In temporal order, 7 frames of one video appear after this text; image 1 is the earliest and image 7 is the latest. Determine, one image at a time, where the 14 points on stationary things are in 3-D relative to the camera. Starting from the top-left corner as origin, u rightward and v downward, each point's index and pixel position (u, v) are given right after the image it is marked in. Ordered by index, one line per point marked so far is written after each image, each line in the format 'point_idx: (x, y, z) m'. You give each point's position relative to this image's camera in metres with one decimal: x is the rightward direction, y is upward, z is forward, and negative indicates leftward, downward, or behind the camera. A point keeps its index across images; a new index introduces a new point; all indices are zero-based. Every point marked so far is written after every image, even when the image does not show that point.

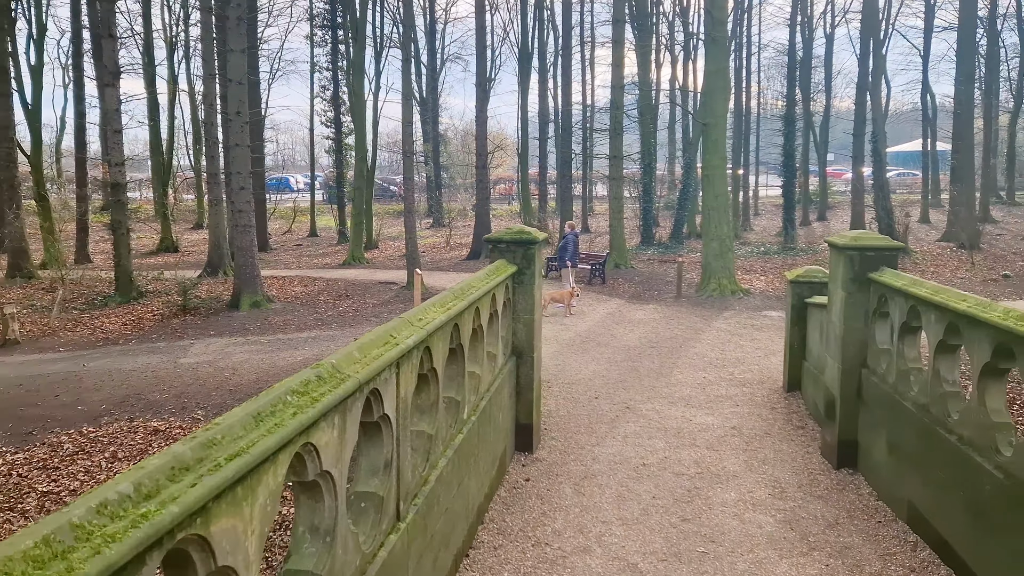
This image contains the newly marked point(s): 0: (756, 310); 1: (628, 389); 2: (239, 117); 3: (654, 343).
0: (+4.5, -0.4, +15.1) m
1: (+1.2, -1.0, +8.2) m
2: (-5.1, +3.2, +15.3) m
3: (+1.9, -0.8, +11.2) m
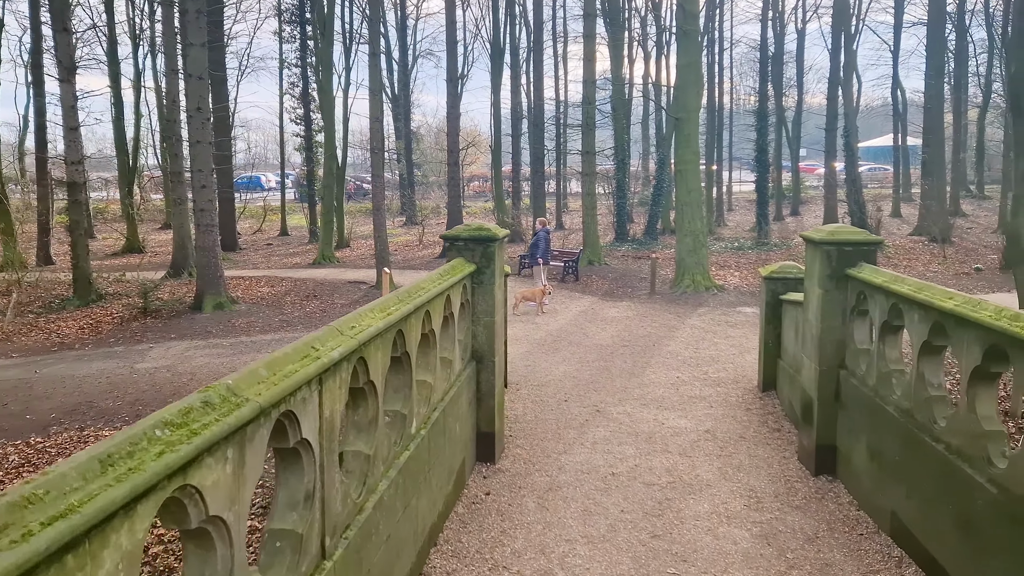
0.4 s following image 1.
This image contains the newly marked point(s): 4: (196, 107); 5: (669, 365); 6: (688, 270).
0: (+4.0, -0.3, +14.9) m
1: (+0.9, -1.0, +8.0) m
2: (-5.7, +3.2, +14.8) m
3: (+1.5, -0.7, +10.9) m
4: (-5.8, +3.3, +14.9) m
5: (+1.8, -0.9, +9.3) m
6: (+3.6, +0.4, +16.7) m
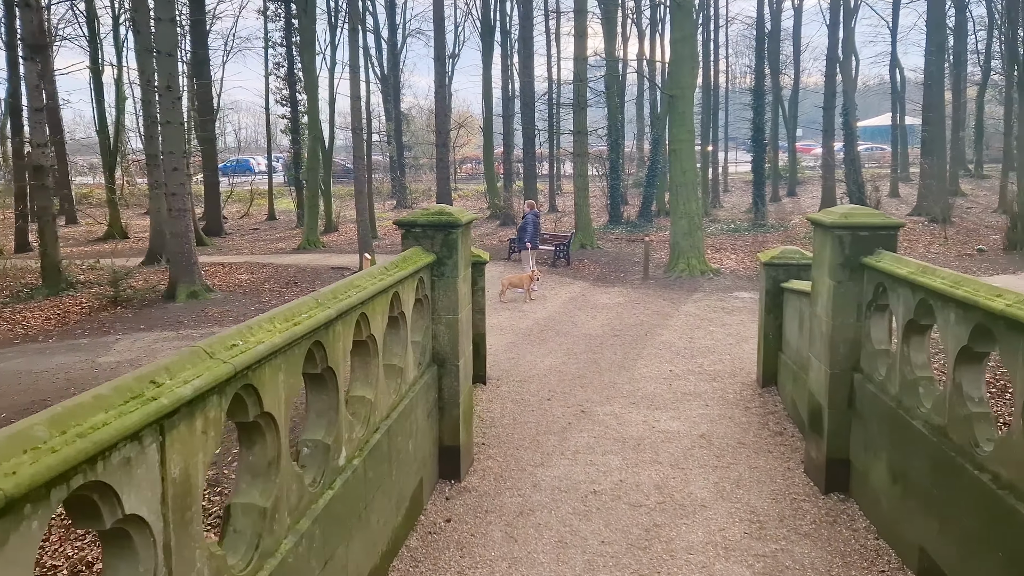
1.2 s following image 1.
0: (+3.7, -0.1, +14.3) m
1: (+0.7, -0.9, +7.4) m
2: (-5.9, +3.4, +14.1) m
3: (+1.3, -0.5, +10.3) m
4: (-6.0, +3.5, +14.2) m
5: (+1.6, -0.7, +8.7) m
6: (+3.4, +0.7, +16.1) m
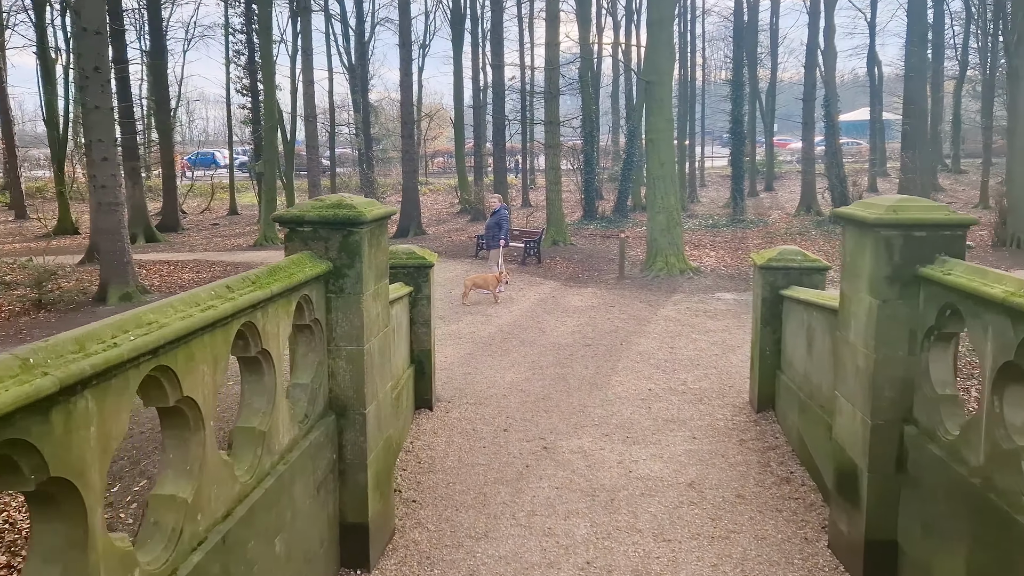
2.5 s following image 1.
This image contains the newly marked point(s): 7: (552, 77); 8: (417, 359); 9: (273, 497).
0: (+3.2, -0.1, +13.3) m
1: (+0.3, -0.9, +6.3) m
2: (-6.5, +3.3, +12.7) m
3: (+0.9, -0.6, +9.2) m
4: (-6.6, +3.5, +12.8) m
5: (+1.2, -0.8, +7.7) m
6: (+2.7, +0.7, +15.0) m
7: (+1.0, +5.1, +19.7) m
8: (-0.7, -0.5, +6.1) m
9: (-0.7, -0.6, +2.4) m
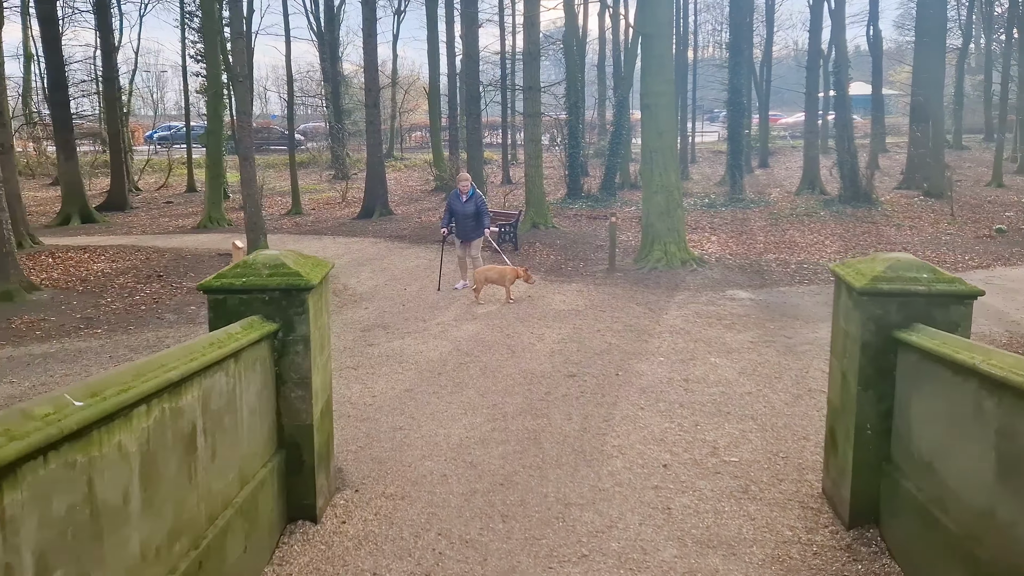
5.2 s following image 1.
0: (+2.7, 0.0, +10.9) m
1: (0.0, -1.1, +3.9) m
2: (-6.9, +3.4, +10.1) m
3: (+0.5, -0.7, +6.9) m
4: (-7.0, +3.5, +10.2) m
5: (+0.9, -0.9, +5.3) m
6: (+2.3, +0.8, +12.6) m
7: (+0.4, +5.3, +17.2) m
8: (-1.0, -0.7, +3.7) m
9: (-0.9, -0.9, 0.0) m
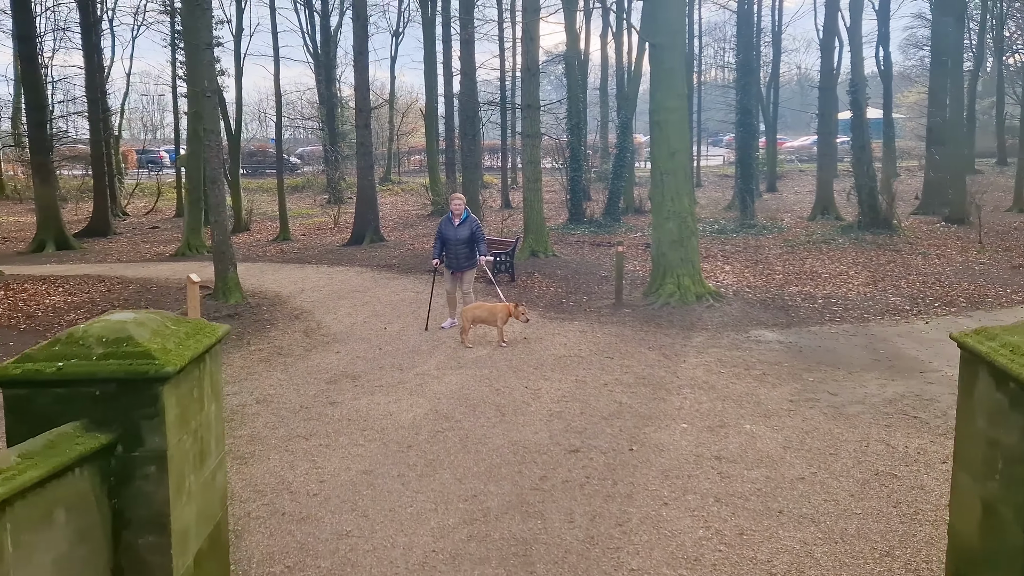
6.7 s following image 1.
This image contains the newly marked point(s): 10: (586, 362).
0: (+2.7, -0.5, +9.6) m
1: (-0.1, -1.4, +2.5) m
2: (-7.0, +2.9, +8.9) m
3: (+0.4, -1.0, +5.5) m
4: (-7.1, +3.1, +9.0) m
5: (+0.8, -1.2, +4.0) m
6: (+2.2, +0.3, +11.3) m
7: (+0.4, +4.7, +16.0) m
8: (-1.1, -1.0, +2.4) m
9: (-1.0, -1.0, -1.3) m
10: (+0.7, -0.7, +7.8) m
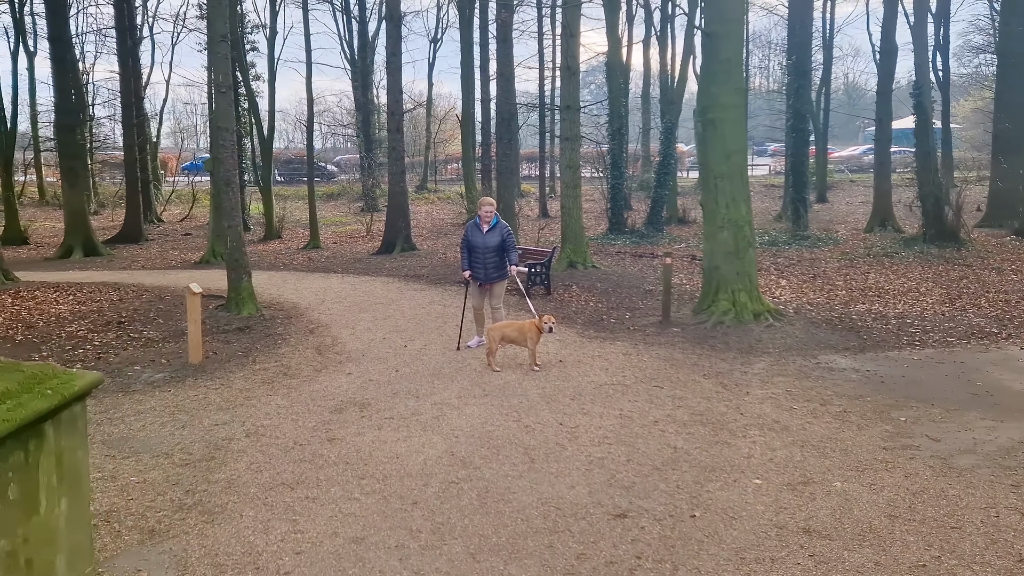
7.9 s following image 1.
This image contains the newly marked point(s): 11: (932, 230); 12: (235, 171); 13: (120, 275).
0: (+3.0, -0.7, +8.4) m
1: (-0.1, -1.4, +1.5) m
2: (-6.6, +2.9, +8.2) m
3: (+0.6, -1.1, +4.4) m
4: (-6.7, +3.0, +8.3) m
5: (+0.9, -1.3, +2.8) m
6: (+2.7, +0.1, +10.2) m
7: (+1.1, +4.4, +15.0) m
8: (-1.1, -1.0, +1.4) m
9: (-1.2, -1.0, -2.3) m
10: (+1.0, -0.9, +6.7) m
11: (+9.9, +1.4, +19.3) m
12: (-3.8, +1.6, +11.2) m
13: (-7.9, +0.3, +16.4) m
